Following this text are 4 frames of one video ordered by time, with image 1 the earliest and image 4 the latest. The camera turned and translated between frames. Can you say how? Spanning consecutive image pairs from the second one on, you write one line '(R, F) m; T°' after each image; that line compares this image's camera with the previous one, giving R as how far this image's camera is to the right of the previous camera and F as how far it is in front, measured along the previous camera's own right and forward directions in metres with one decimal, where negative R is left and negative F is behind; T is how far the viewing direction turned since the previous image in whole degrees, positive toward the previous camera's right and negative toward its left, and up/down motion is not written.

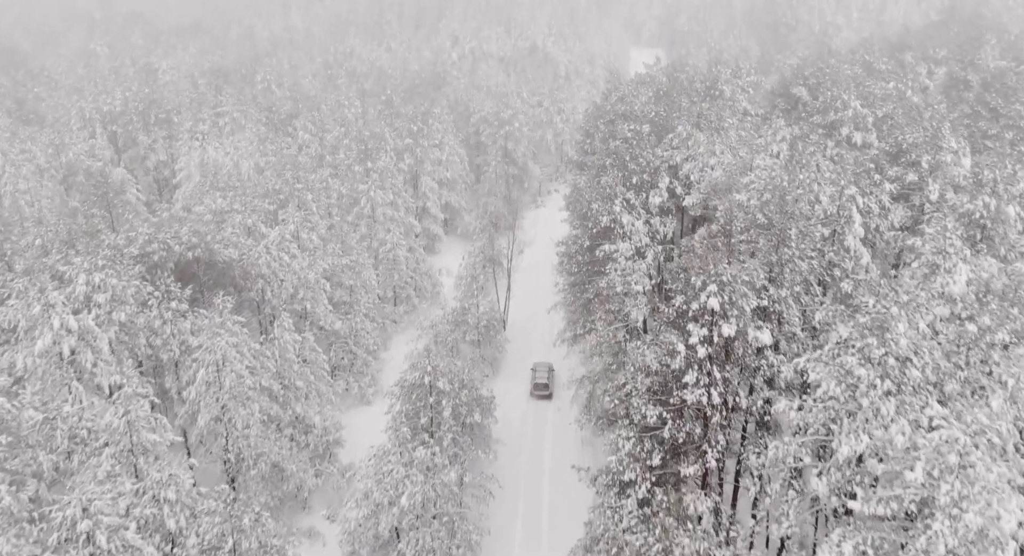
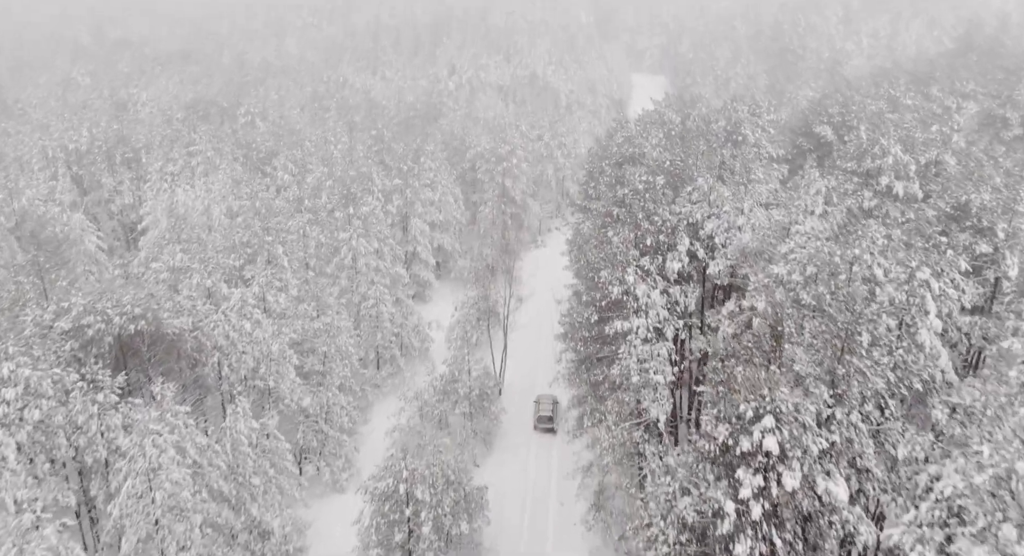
(+0.2, +5.1) m; 0°
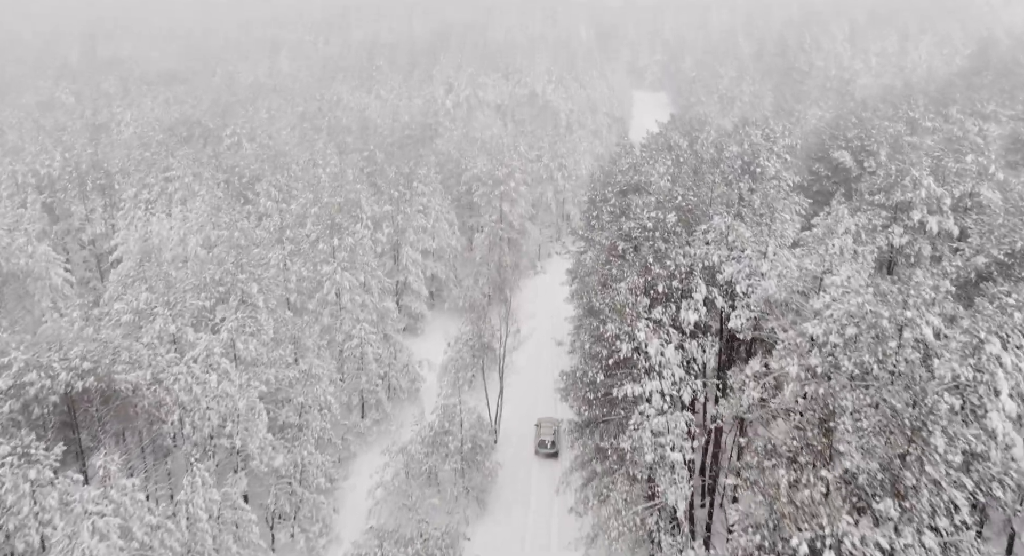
(+0.2, +3.4) m; 0°
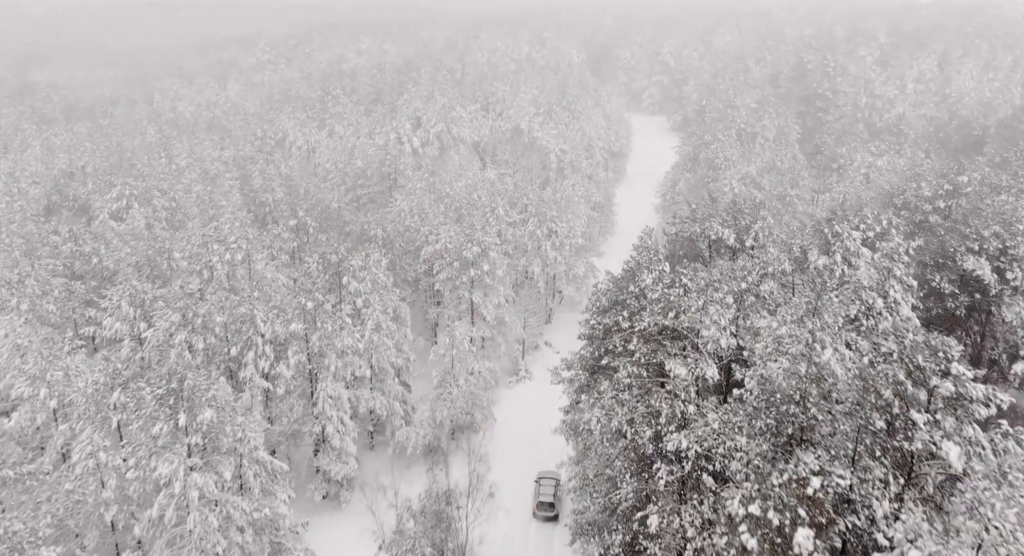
(+1.1, +16.7) m; +1°
